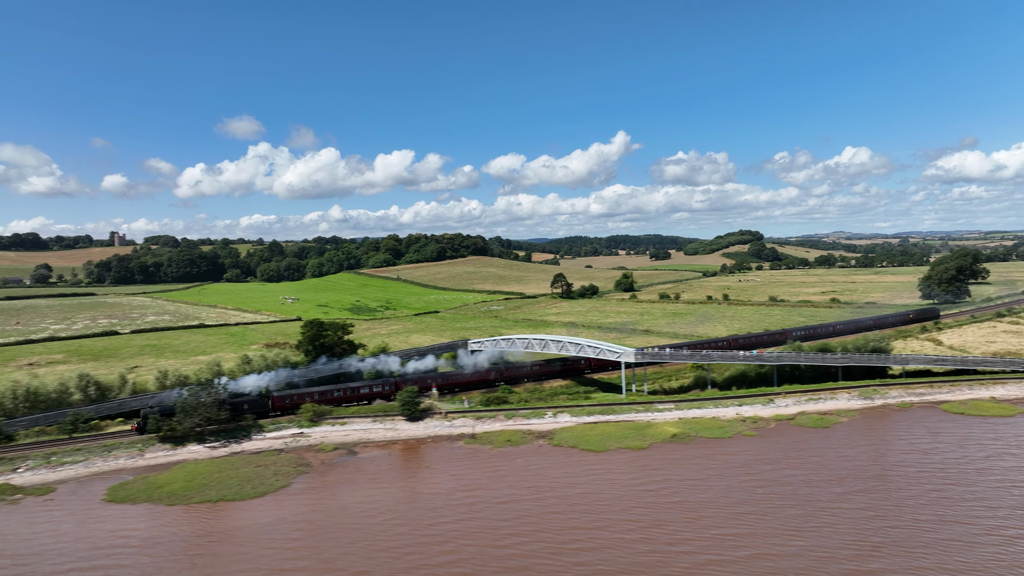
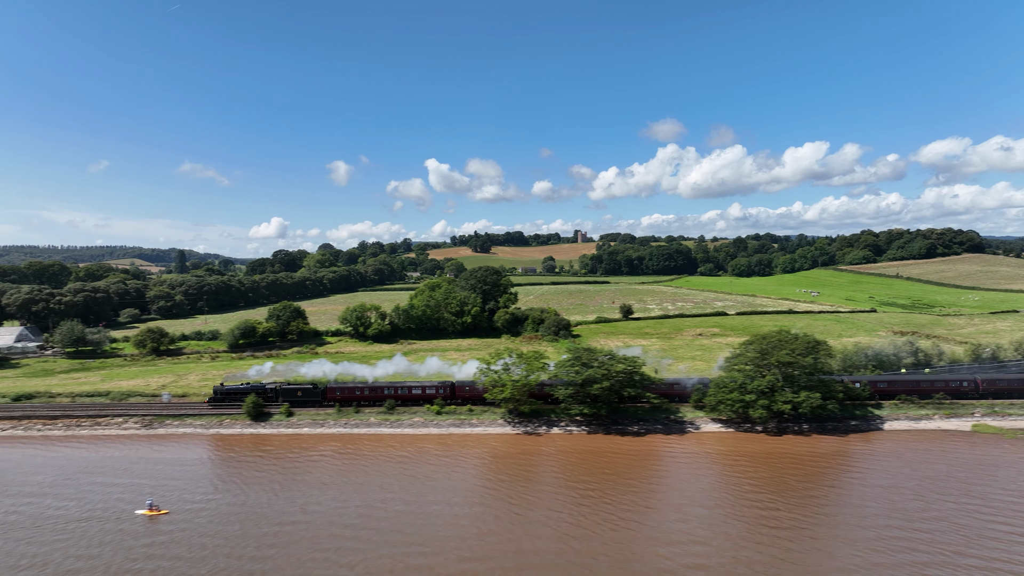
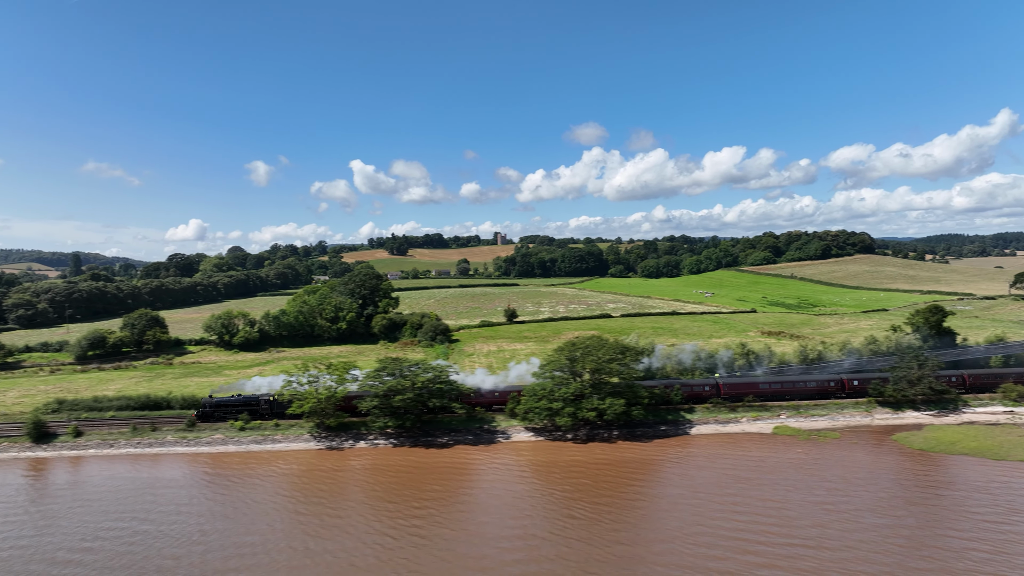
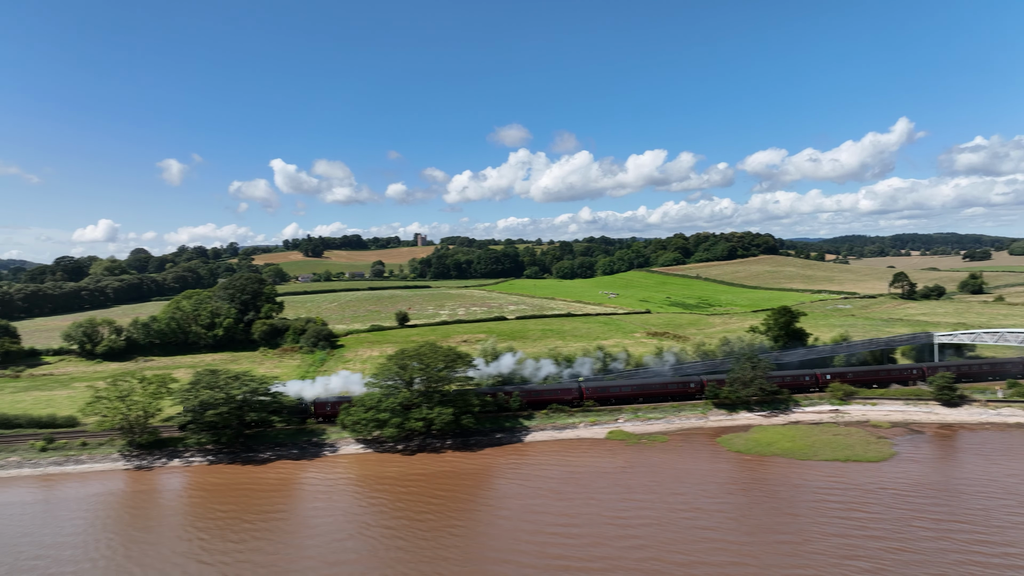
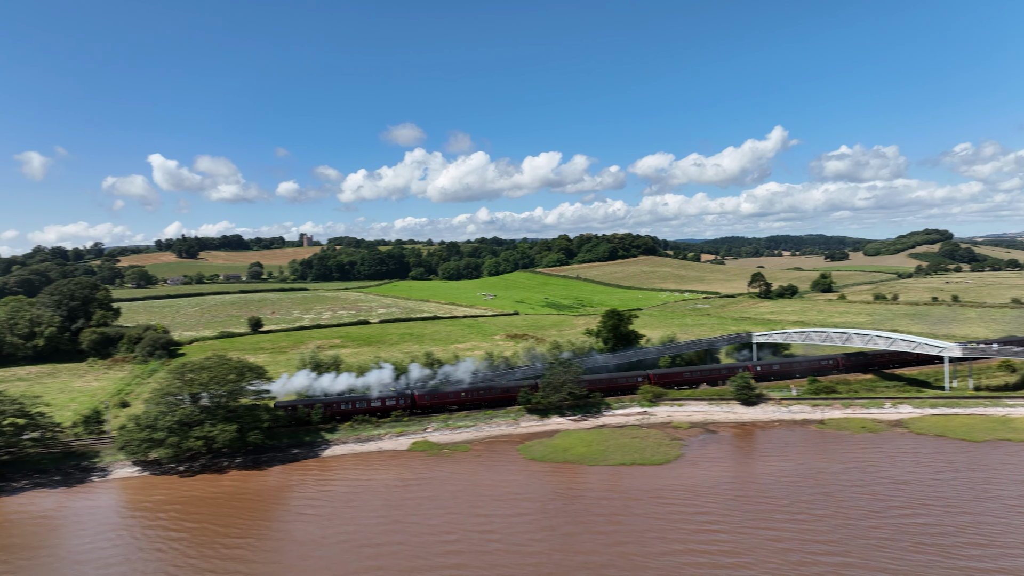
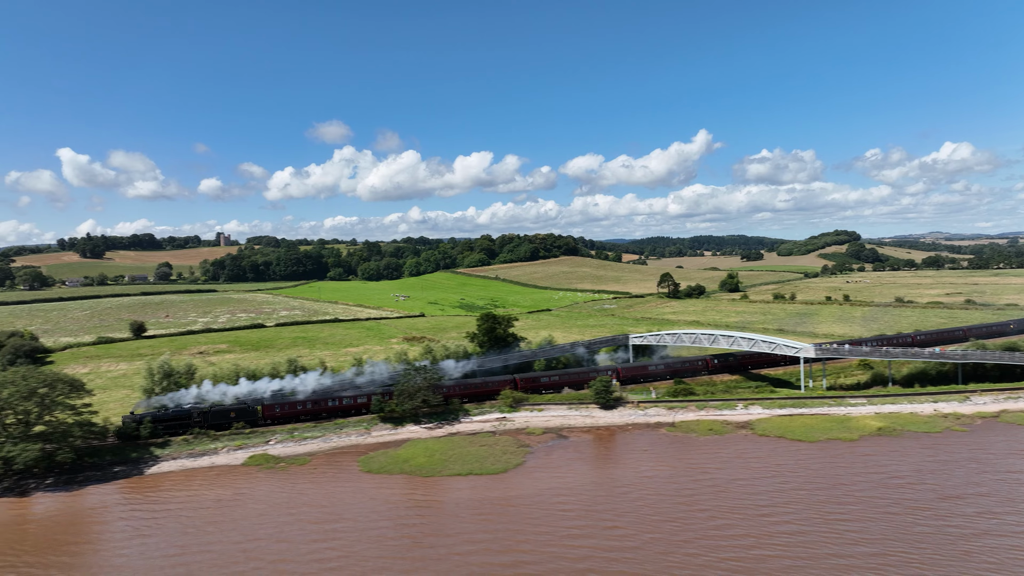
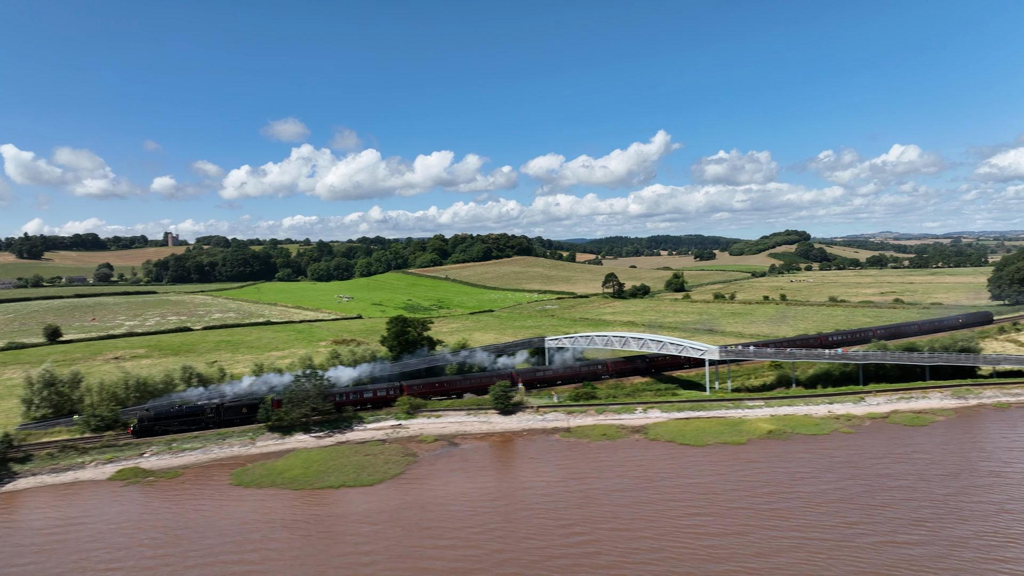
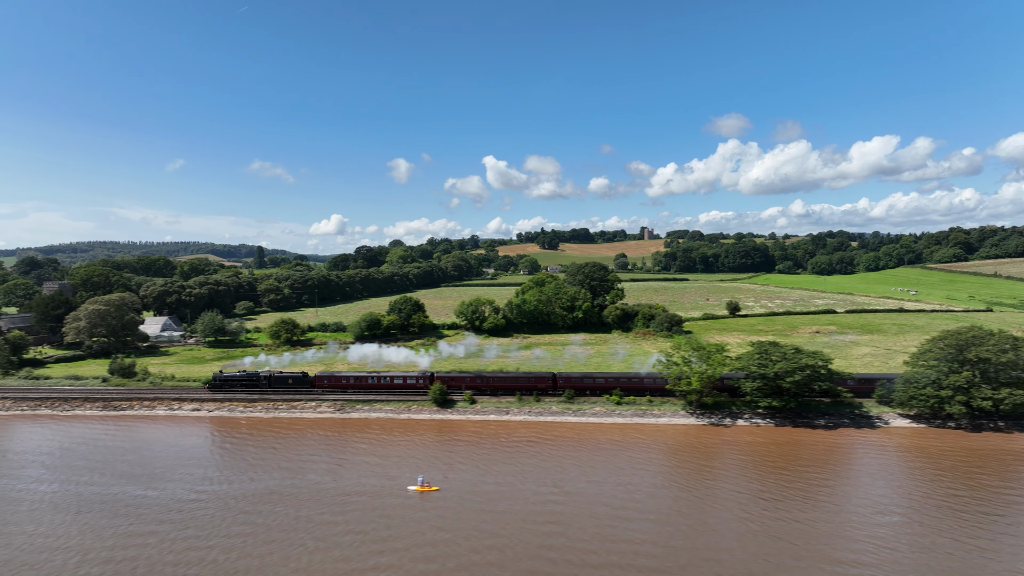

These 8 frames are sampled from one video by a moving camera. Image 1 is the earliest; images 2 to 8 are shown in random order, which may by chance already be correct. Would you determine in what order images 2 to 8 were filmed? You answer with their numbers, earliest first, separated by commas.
7, 6, 5, 4, 3, 2, 8
